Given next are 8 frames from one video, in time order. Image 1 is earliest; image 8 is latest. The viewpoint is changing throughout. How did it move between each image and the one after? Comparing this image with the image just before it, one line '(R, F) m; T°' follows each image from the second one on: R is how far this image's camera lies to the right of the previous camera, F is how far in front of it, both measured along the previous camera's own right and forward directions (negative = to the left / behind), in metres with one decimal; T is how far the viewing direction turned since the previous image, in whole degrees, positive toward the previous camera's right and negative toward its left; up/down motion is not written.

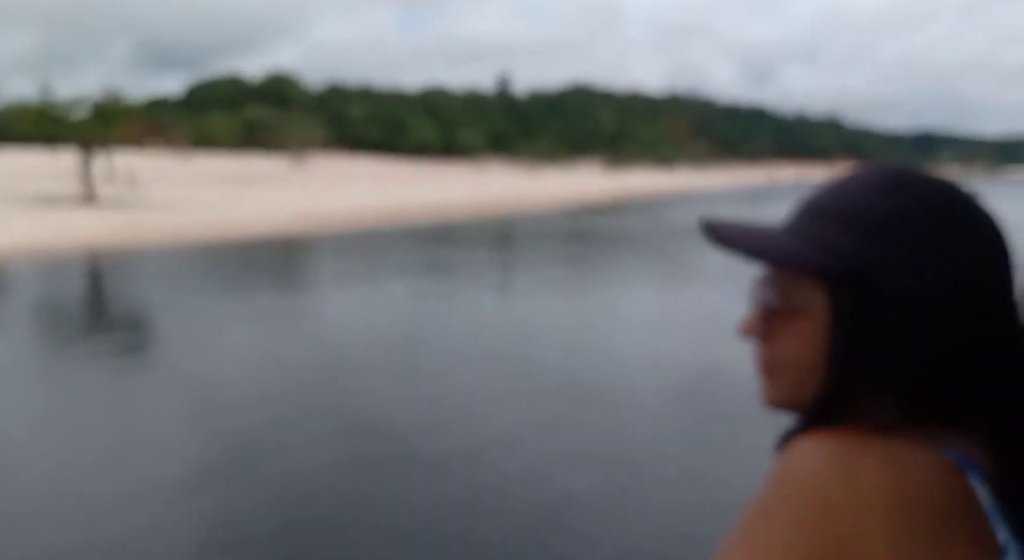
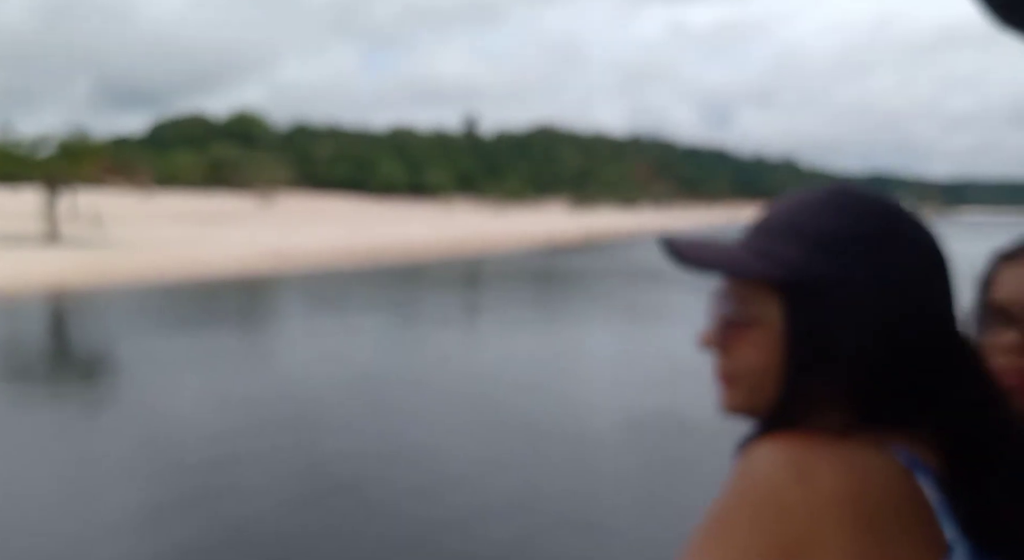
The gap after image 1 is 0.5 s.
(+0.2, +0.6) m; +23°
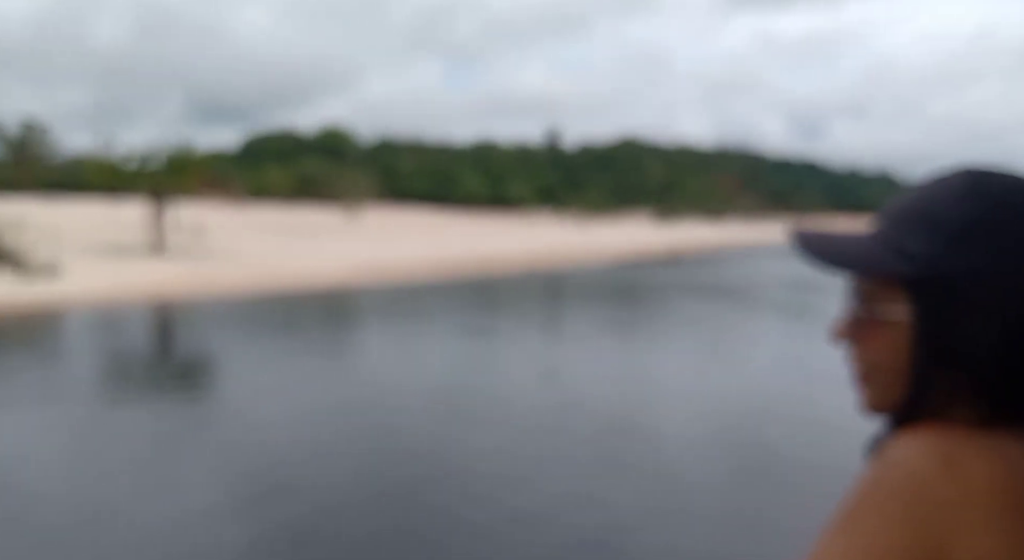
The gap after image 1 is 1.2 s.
(-0.1, -0.1) m; -5°
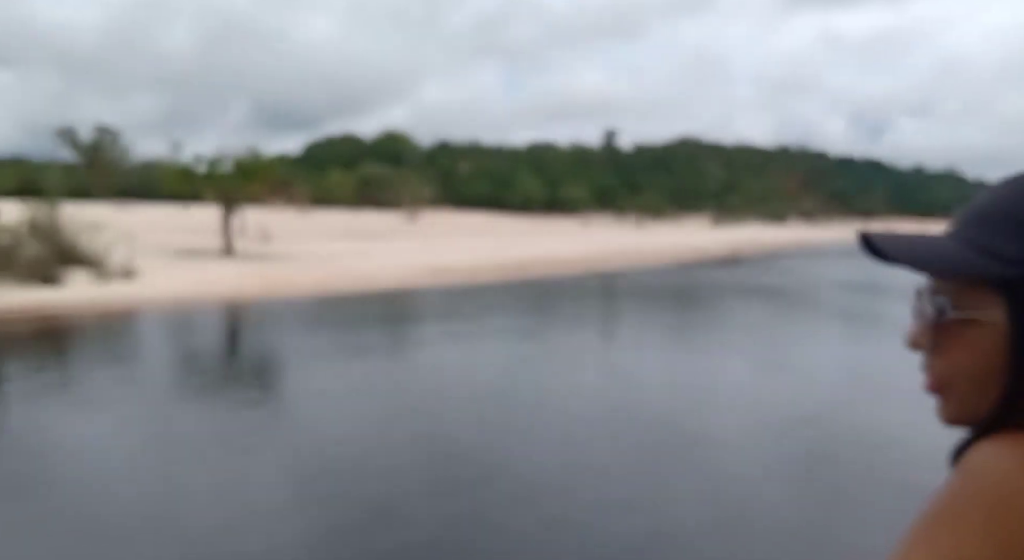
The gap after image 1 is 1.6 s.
(+0.1, -0.4) m; -4°
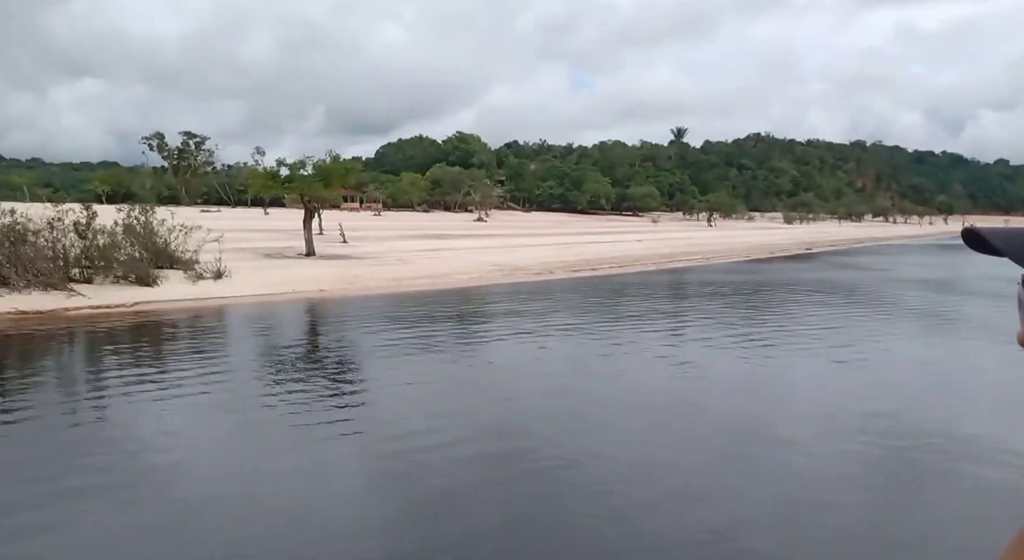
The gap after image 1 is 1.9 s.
(0.0, -0.3) m; -5°
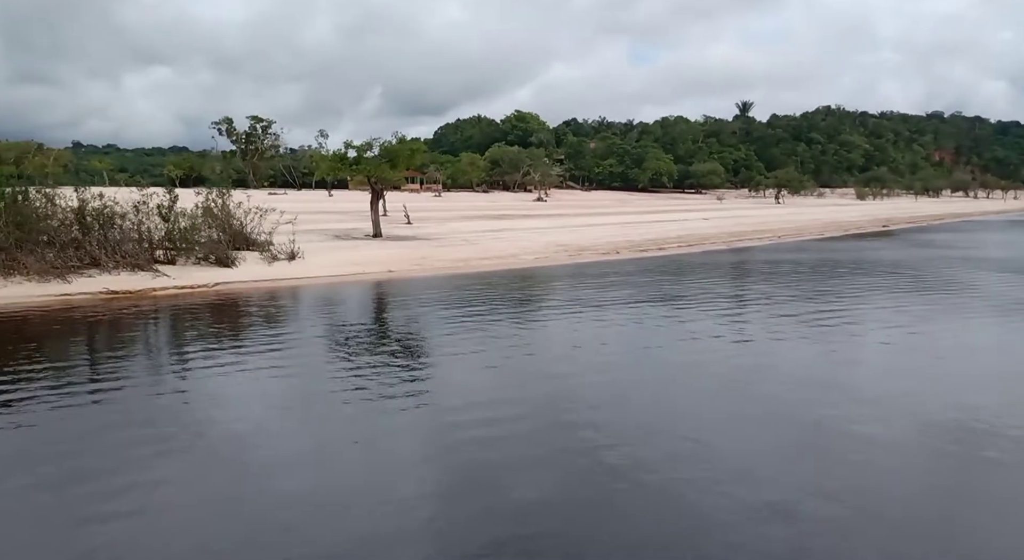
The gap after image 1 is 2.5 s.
(-0.1, 0.0) m; -4°
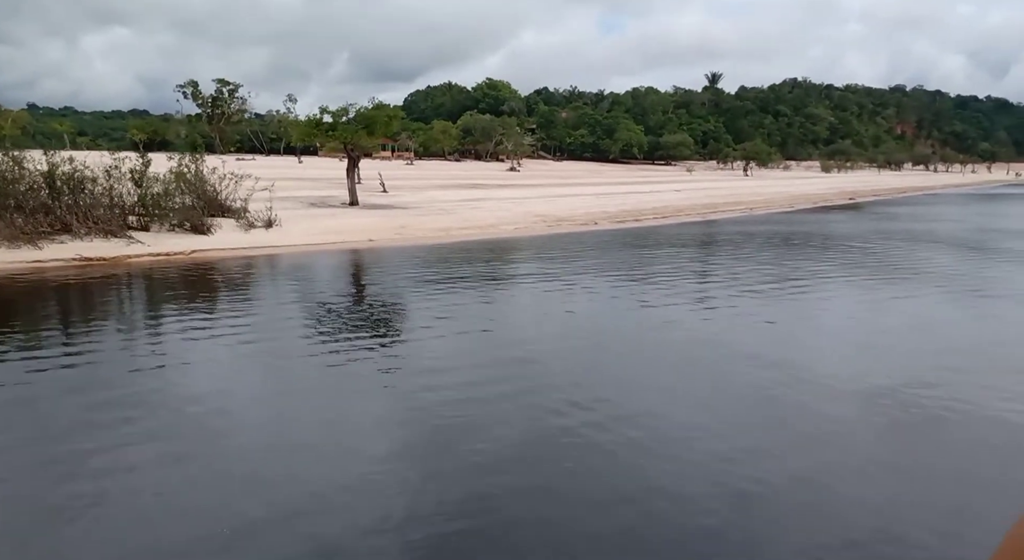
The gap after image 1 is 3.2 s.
(-0.2, +0.1) m; +2°
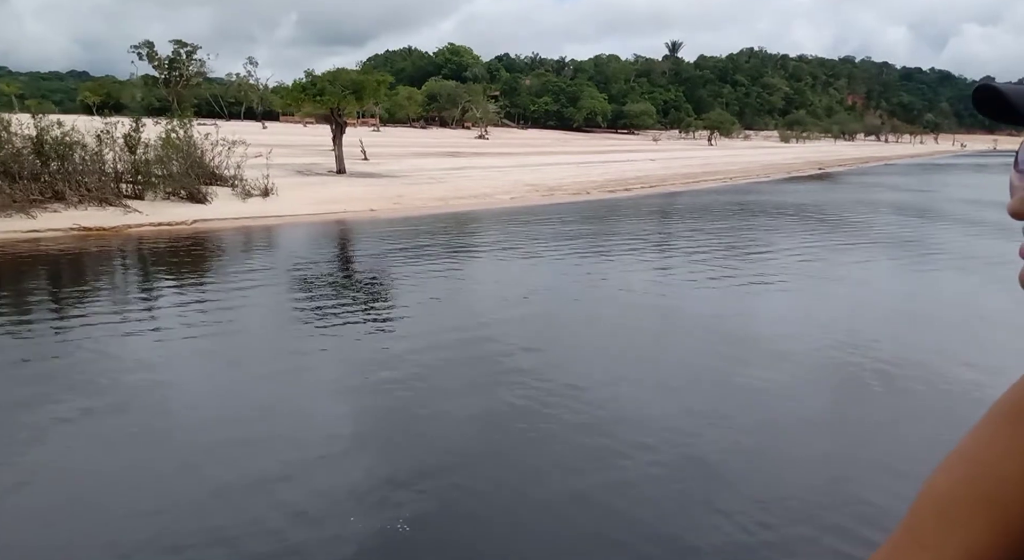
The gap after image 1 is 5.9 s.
(-0.7, +0.2) m; +4°
